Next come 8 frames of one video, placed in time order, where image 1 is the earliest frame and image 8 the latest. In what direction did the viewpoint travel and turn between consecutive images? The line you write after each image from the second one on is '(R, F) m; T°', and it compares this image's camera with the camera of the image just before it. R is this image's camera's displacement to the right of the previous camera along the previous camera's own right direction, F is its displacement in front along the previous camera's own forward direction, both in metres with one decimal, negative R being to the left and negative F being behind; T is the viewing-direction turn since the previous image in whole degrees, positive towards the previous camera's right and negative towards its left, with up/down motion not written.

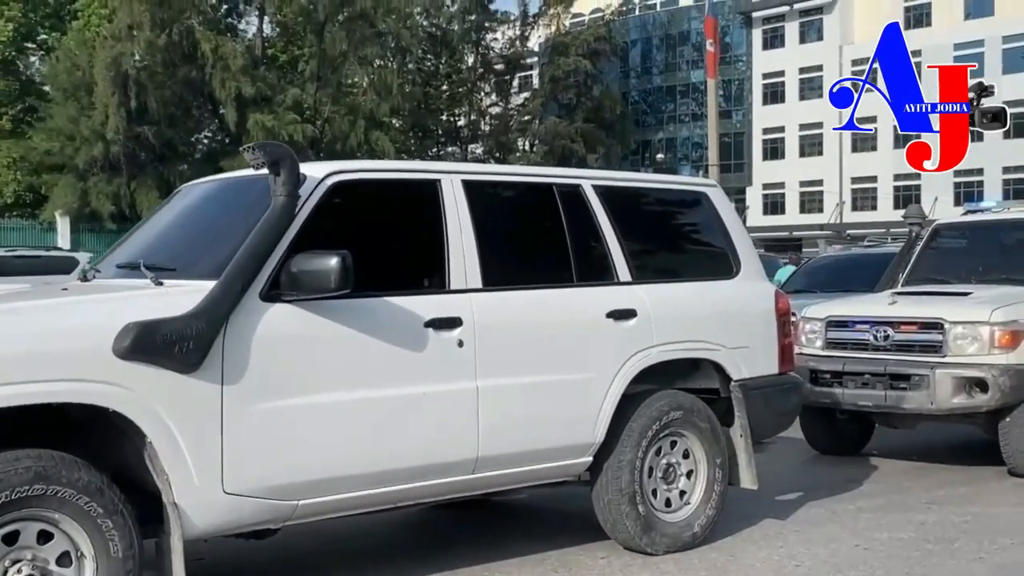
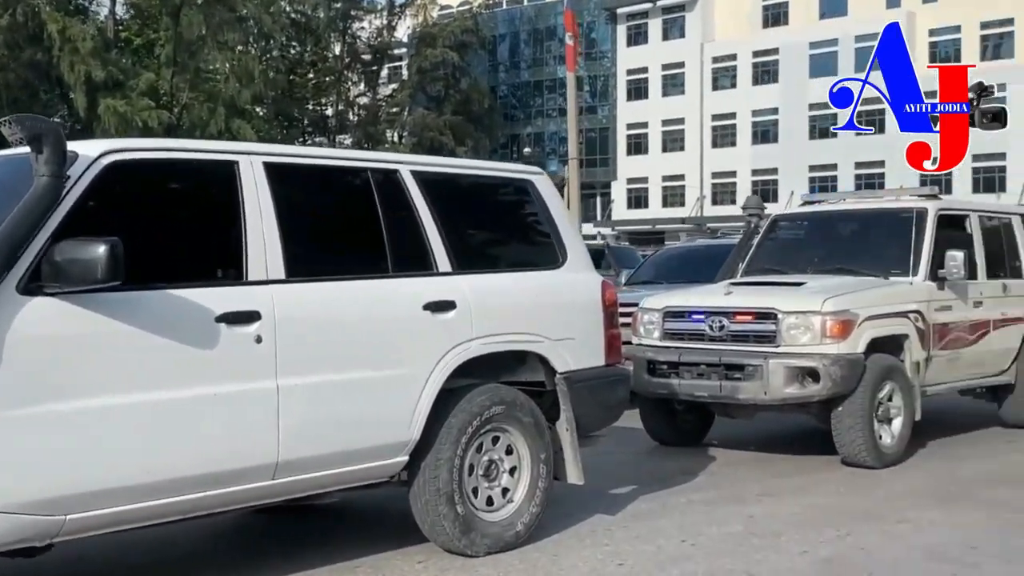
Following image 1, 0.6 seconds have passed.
(+0.3, +0.3) m; +7°
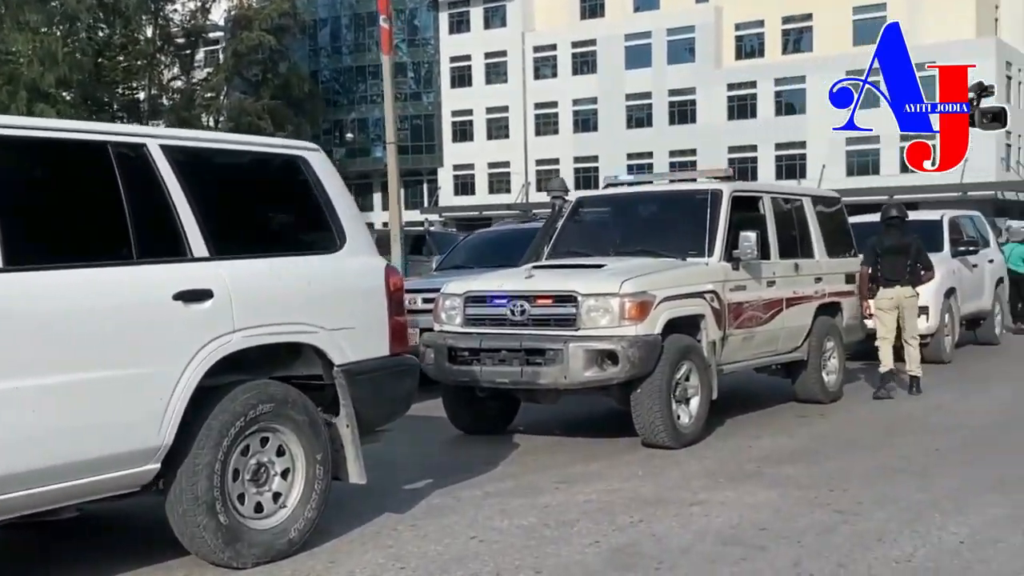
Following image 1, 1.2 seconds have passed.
(+0.3, +0.4) m; +9°
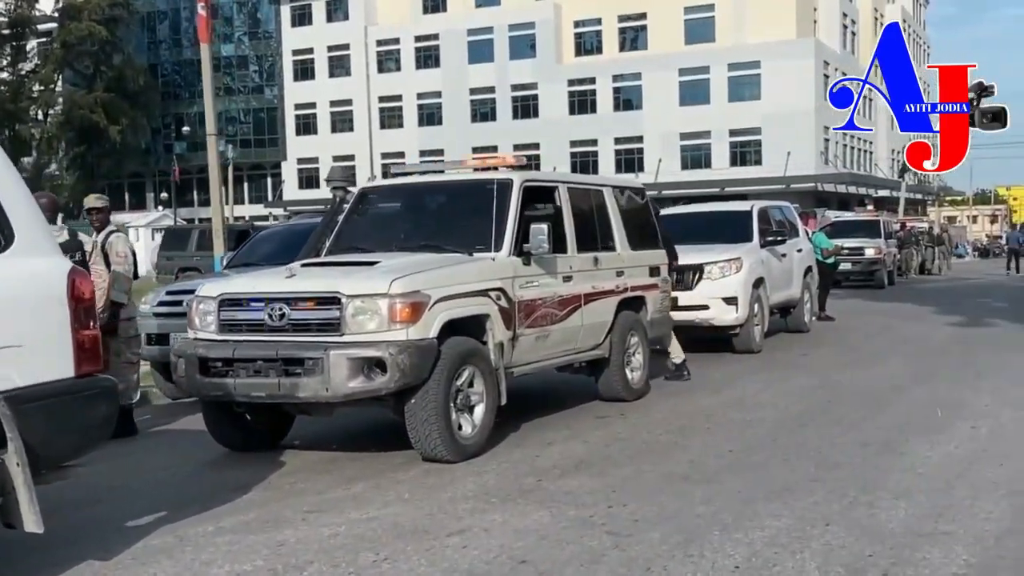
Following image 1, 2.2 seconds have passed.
(+0.6, +0.8) m; +8°
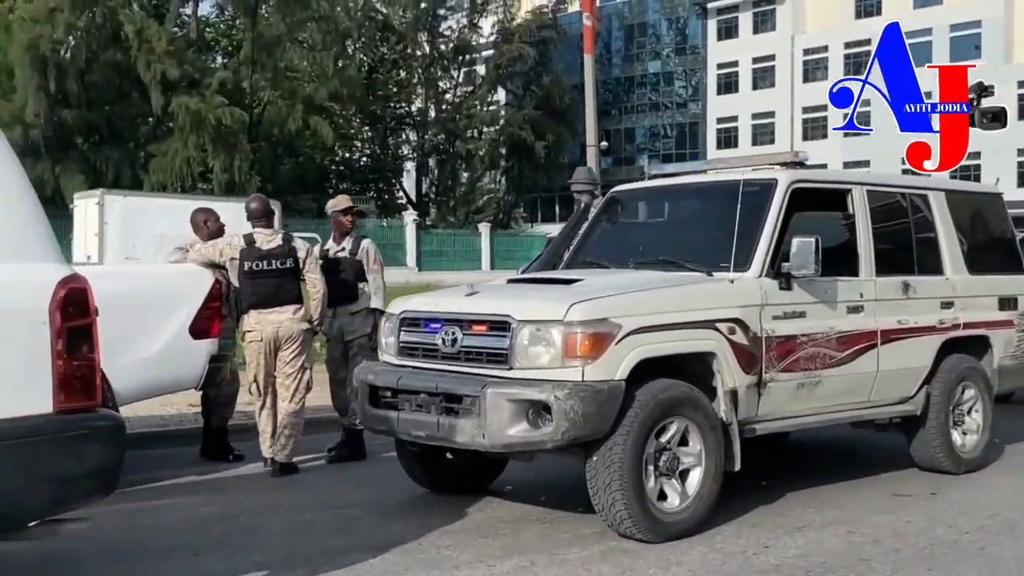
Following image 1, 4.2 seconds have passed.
(+1.0, +1.8) m; -22°
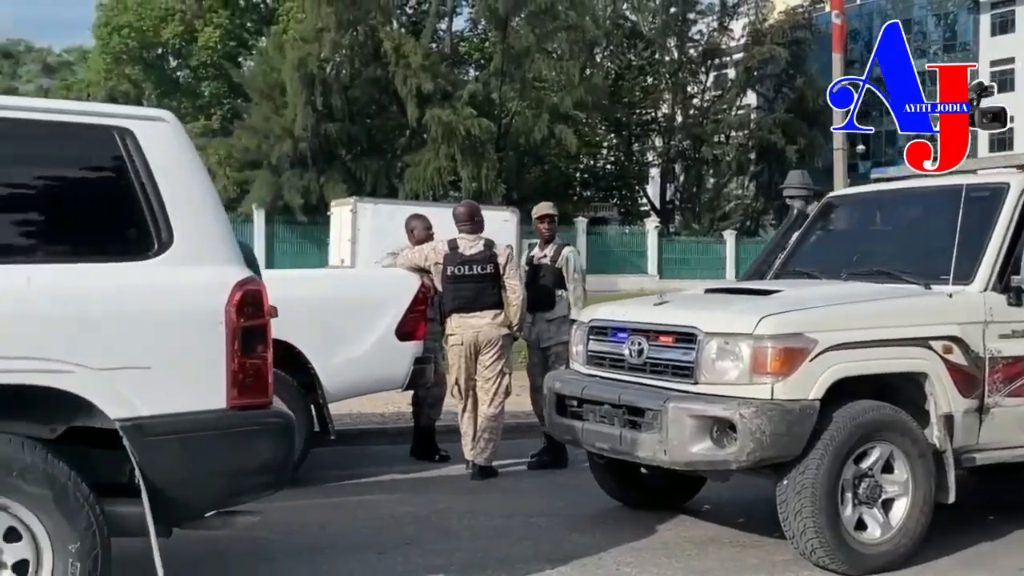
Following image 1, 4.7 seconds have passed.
(+0.3, +0.2) m; -13°
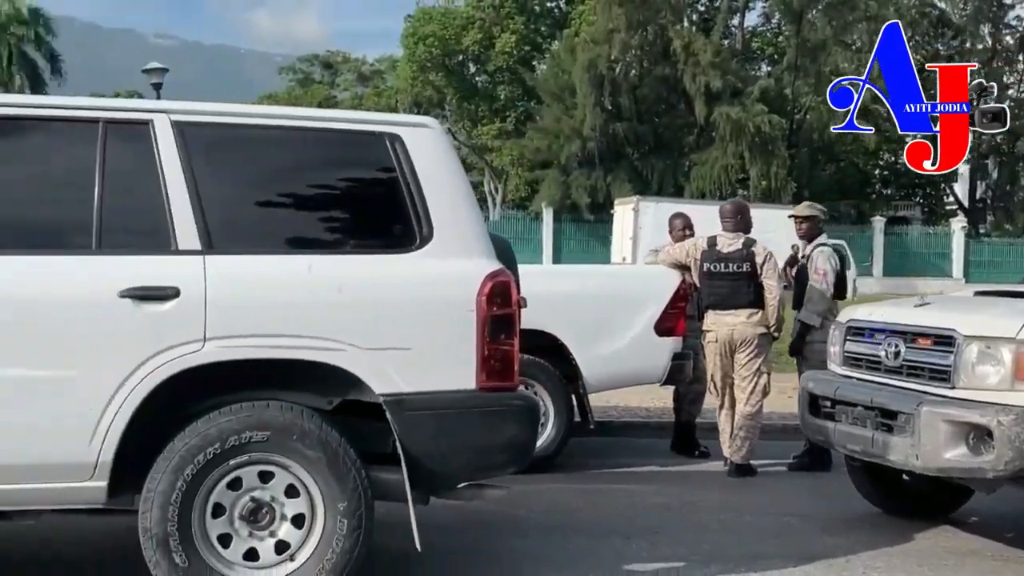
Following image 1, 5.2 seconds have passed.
(+0.2, -0.2) m; -15°
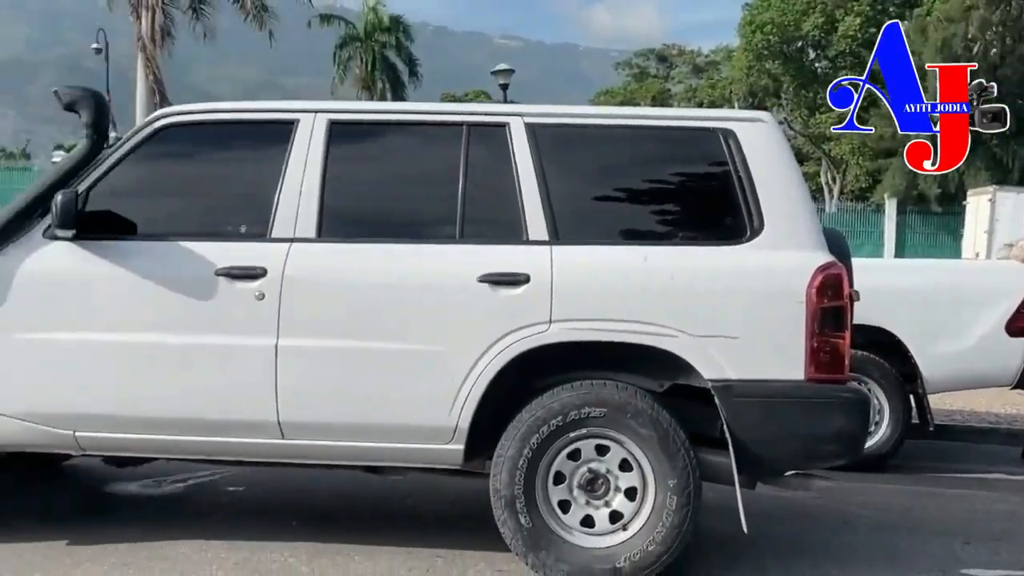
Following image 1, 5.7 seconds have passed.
(0.0, -0.3) m; -17°
